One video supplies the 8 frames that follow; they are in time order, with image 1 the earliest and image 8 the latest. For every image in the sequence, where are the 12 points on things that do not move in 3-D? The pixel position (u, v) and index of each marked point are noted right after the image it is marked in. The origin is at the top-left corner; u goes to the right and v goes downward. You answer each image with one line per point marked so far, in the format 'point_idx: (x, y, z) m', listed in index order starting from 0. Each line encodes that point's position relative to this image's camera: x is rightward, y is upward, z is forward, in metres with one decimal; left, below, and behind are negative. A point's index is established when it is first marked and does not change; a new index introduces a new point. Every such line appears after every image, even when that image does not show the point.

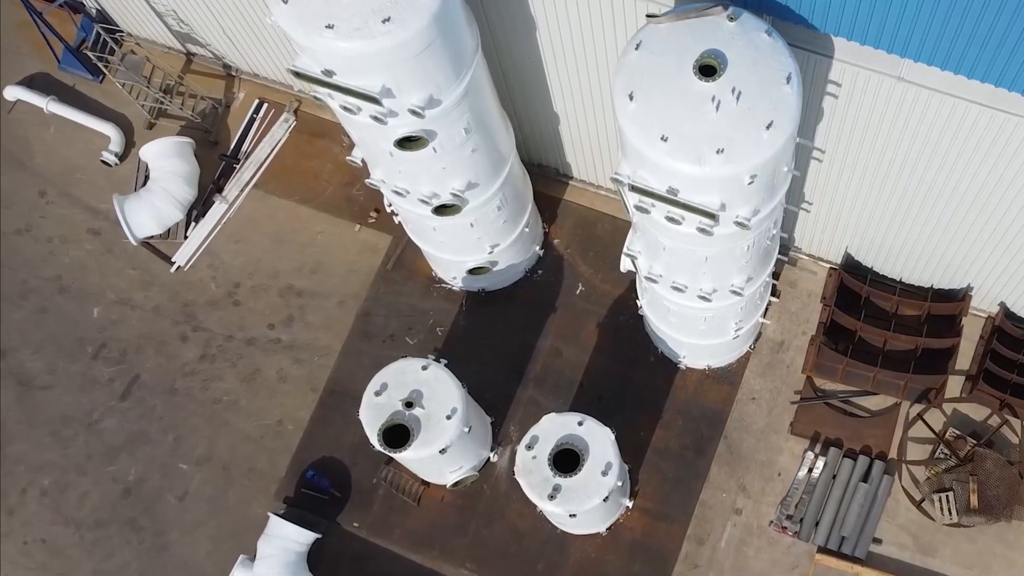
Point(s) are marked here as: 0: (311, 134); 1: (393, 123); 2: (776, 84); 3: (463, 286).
0: (-2.7, +2.1, +15.8) m
1: (-1.0, +1.5, +9.8) m
2: (+1.9, +1.4, +8.2) m
3: (-0.6, 0.0, +13.9) m
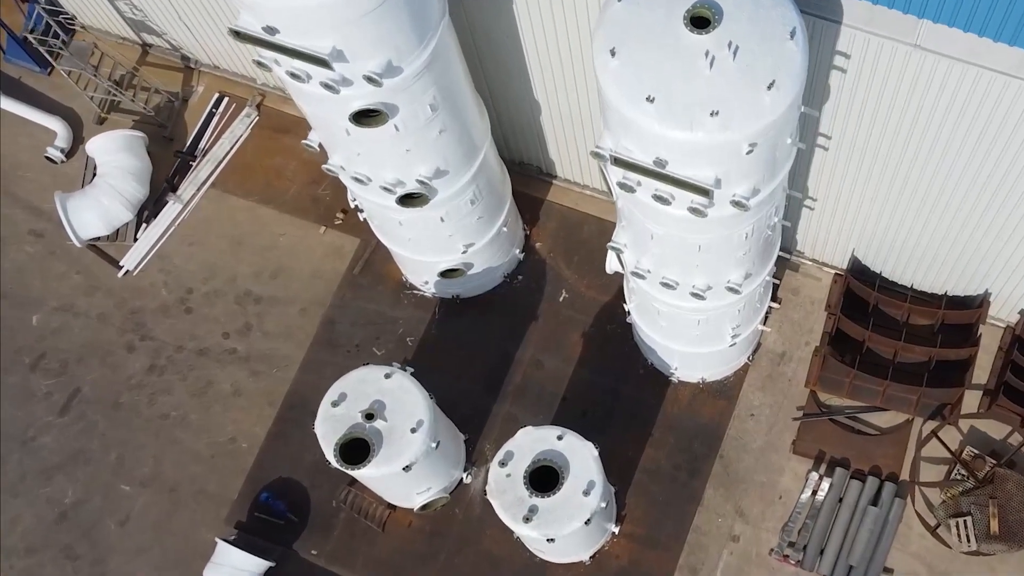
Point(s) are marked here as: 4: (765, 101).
0: (-3.0, +2.0, +14.7) m
1: (-1.2, +1.5, +8.8) m
2: (+1.7, +1.5, +7.2) m
3: (-0.8, 0.0, +12.8) m
4: (+1.5, +1.1, +7.1) m
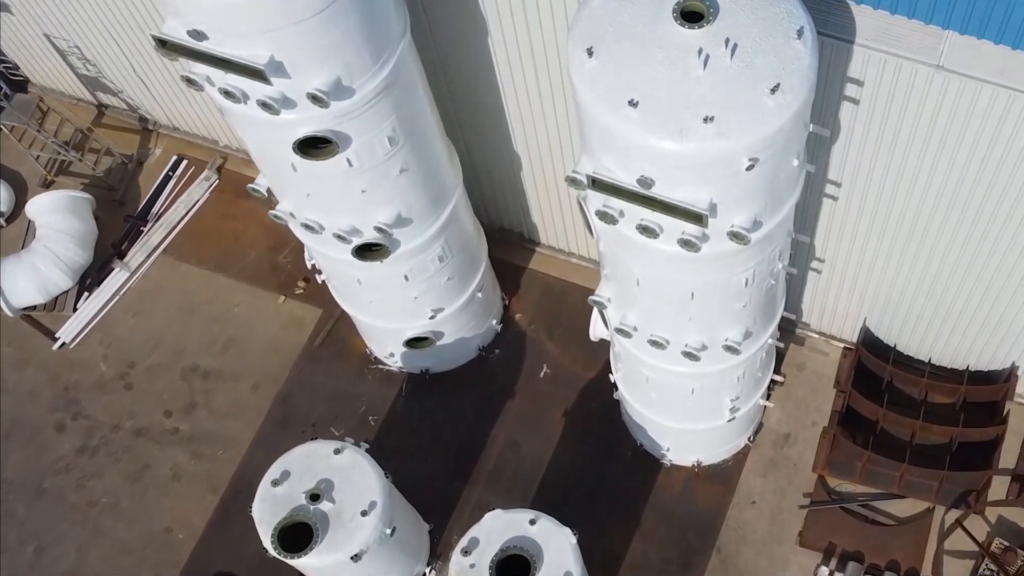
0: (-3.2, +1.1, +13.7) m
1: (-1.5, +1.2, +7.7) m
2: (+1.5, +1.3, +6.1) m
3: (-1.1, -0.8, +11.6) m
4: (+1.3, +0.9, +6.0) m
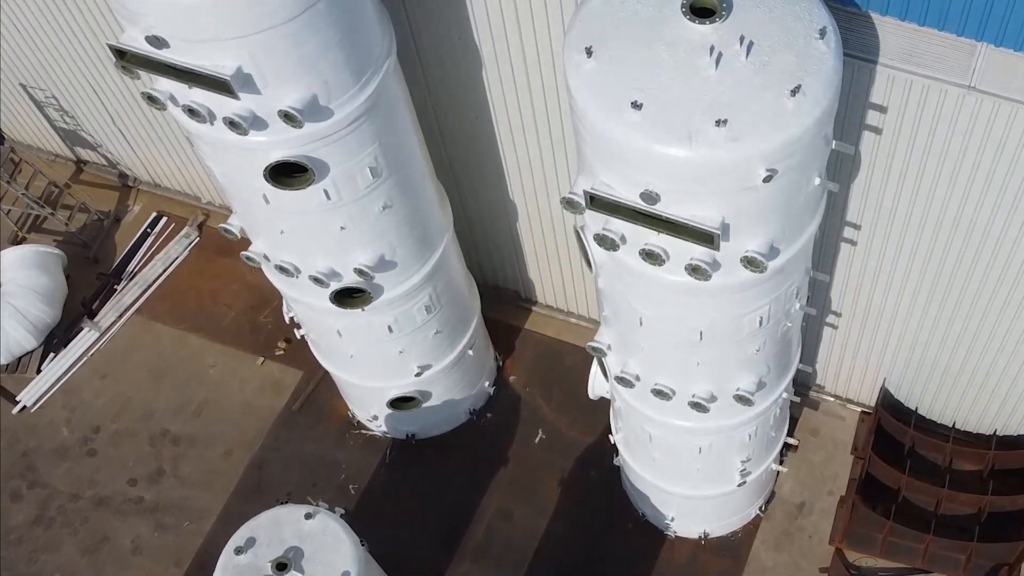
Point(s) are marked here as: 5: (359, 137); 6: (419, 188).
0: (-3.3, +0.4, +13.0) m
1: (-1.5, +0.9, +7.1) m
2: (+1.4, +1.2, +5.5) m
3: (-1.2, -1.3, +10.8) m
4: (+1.3, +0.8, +5.3) m
5: (-1.0, +1.0, +7.4) m
6: (-0.7, +0.7, +8.4) m
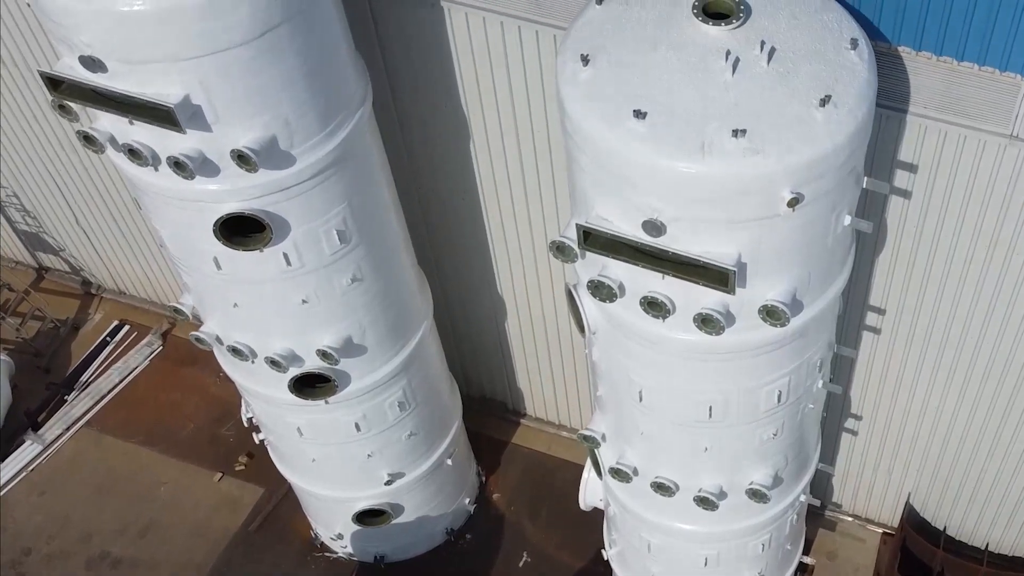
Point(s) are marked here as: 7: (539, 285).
0: (-3.5, -0.8, +12.1) m
1: (-1.6, +0.6, +6.3) m
2: (+1.3, +1.0, +4.8) m
3: (-1.3, -2.2, +9.7) m
4: (+1.2, +0.7, +4.6) m
5: (-1.1, +0.5, +6.6) m
6: (-0.8, +0.2, +7.5) m
7: (+0.2, 0.0, +9.0) m
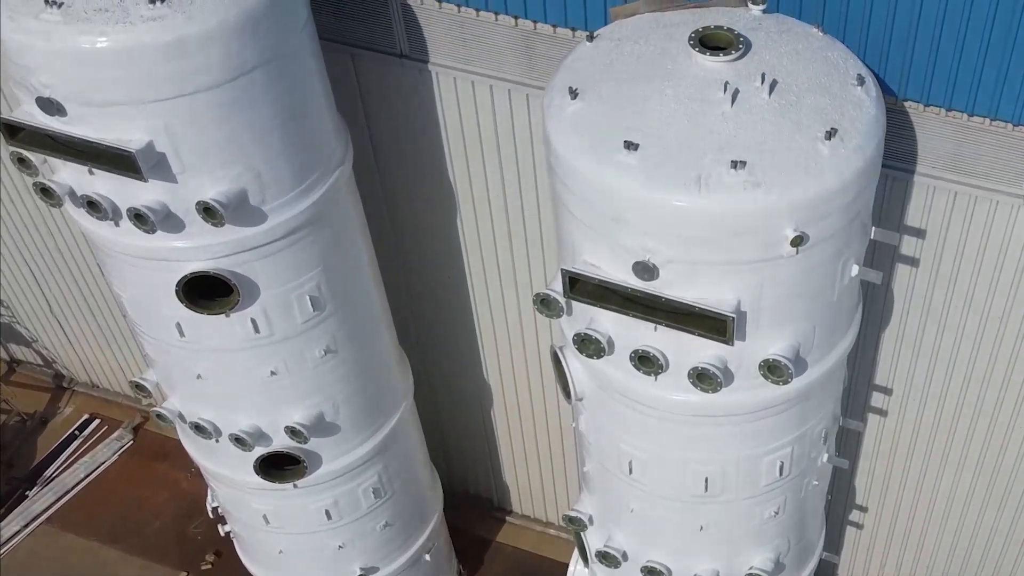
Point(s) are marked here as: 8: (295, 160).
0: (-3.6, -1.7, +11.5) m
1: (-1.7, +0.2, +5.9) m
2: (+1.3, +0.8, +4.5) m
3: (-1.5, -2.8, +9.0) m
4: (+1.1, +0.5, +4.2) m
5: (-1.2, +0.2, +6.3) m
6: (-0.9, -0.3, +7.1) m
7: (+0.1, -0.6, +8.5) m
8: (-1.1, +0.7, +6.0) m
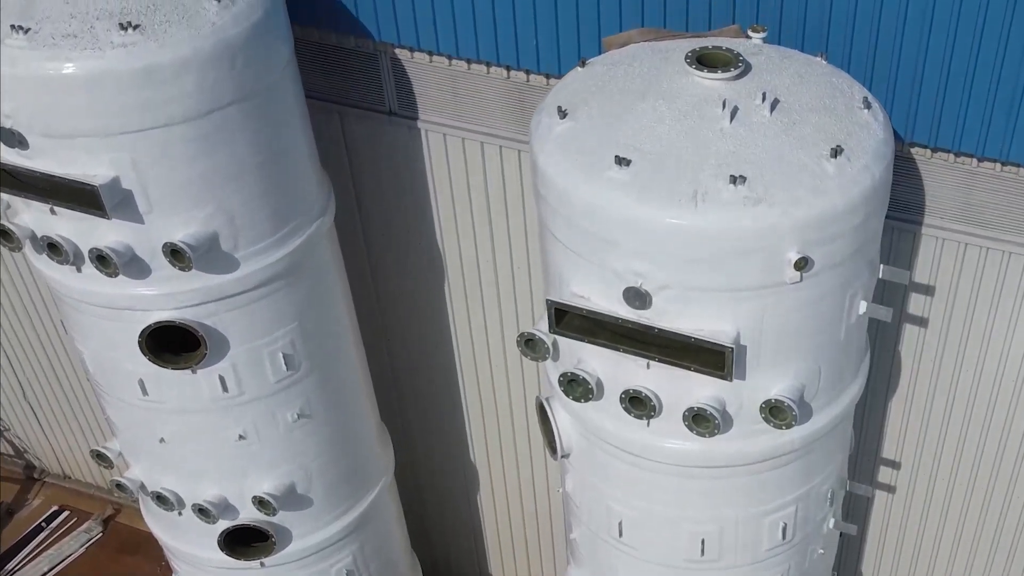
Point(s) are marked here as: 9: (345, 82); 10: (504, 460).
0: (-3.8, -2.5, +10.9) m
1: (-1.8, 0.0, +5.6) m
2: (+1.2, +0.7, +4.2) m
3: (-1.6, -3.4, +8.3) m
4: (+1.1, +0.4, +3.9) m
5: (-1.2, -0.1, +5.9) m
6: (-1.0, -0.7, +6.7) m
7: (0.0, -1.1, +8.1) m
8: (-1.2, +0.4, +5.7) m
9: (-1.0, +1.2, +6.9) m
10: (-0.1, -1.3, +8.2) m
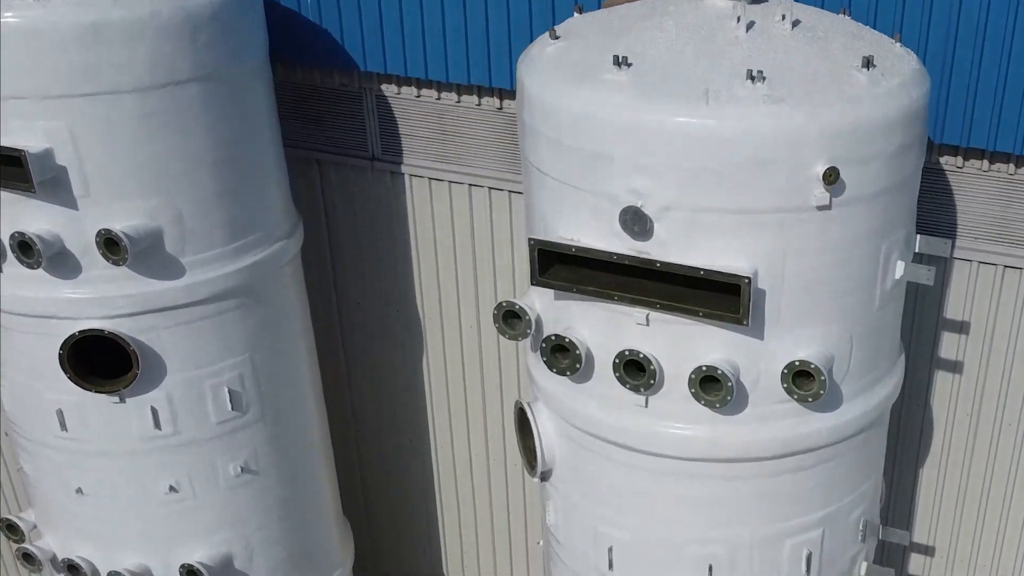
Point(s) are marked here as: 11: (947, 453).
0: (-4.0, -3.4, +9.7) m
1: (-1.9, 0.0, +4.9) m
2: (+1.2, +0.8, +3.7) m
3: (-1.8, -3.8, +6.9) m
4: (+1.0, +0.6, +3.4) m
5: (-1.3, -0.2, +5.2) m
6: (-1.1, -0.9, +5.9) m
7: (-0.2, -1.6, +7.2) m
8: (-1.3, +0.4, +5.1) m
9: (-1.1, +0.9, +6.5) m
10: (-0.2, -1.8, +7.2) m
11: (+2.0, -0.8, +5.4) m
